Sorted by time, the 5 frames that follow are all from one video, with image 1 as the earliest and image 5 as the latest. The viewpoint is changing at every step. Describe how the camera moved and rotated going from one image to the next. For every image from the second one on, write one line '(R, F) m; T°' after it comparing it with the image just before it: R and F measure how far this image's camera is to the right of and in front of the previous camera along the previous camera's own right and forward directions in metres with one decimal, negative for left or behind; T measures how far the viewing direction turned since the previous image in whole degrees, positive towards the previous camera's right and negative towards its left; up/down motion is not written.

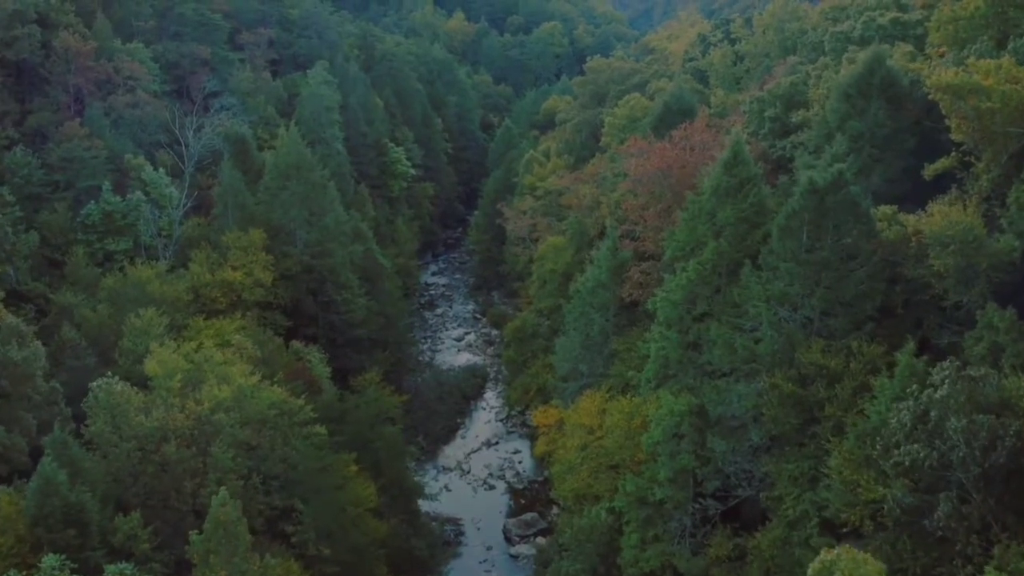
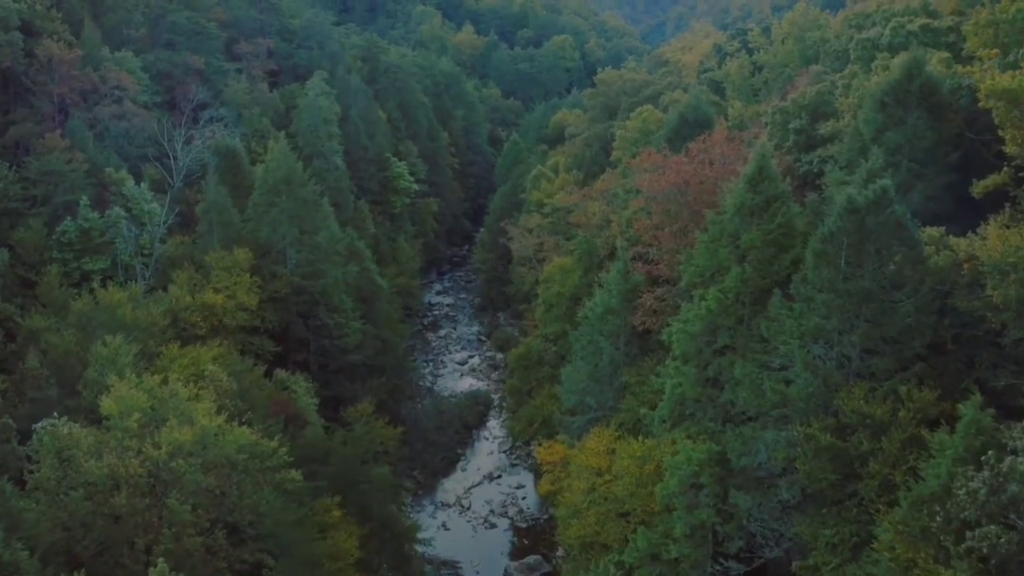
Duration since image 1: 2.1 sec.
(+0.4, +2.7) m; -1°
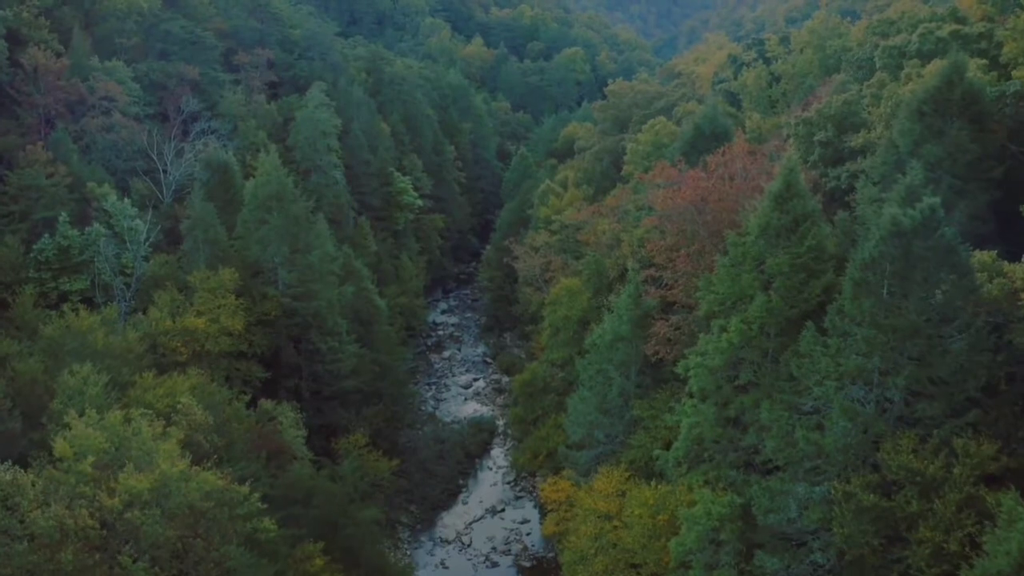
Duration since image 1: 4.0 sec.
(+0.3, +2.3) m; -1°
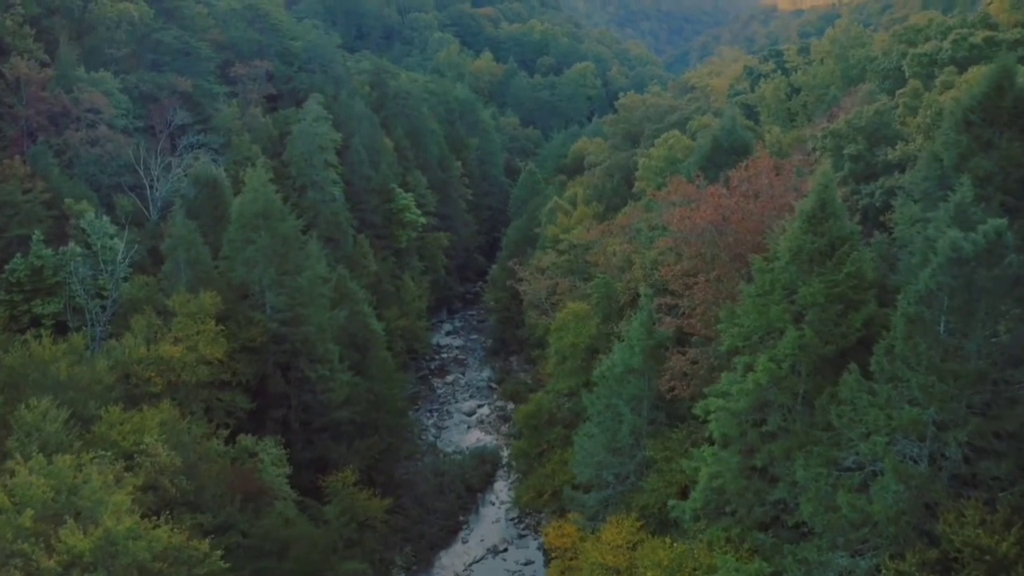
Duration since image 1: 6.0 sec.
(+0.3, +2.4) m; -1°
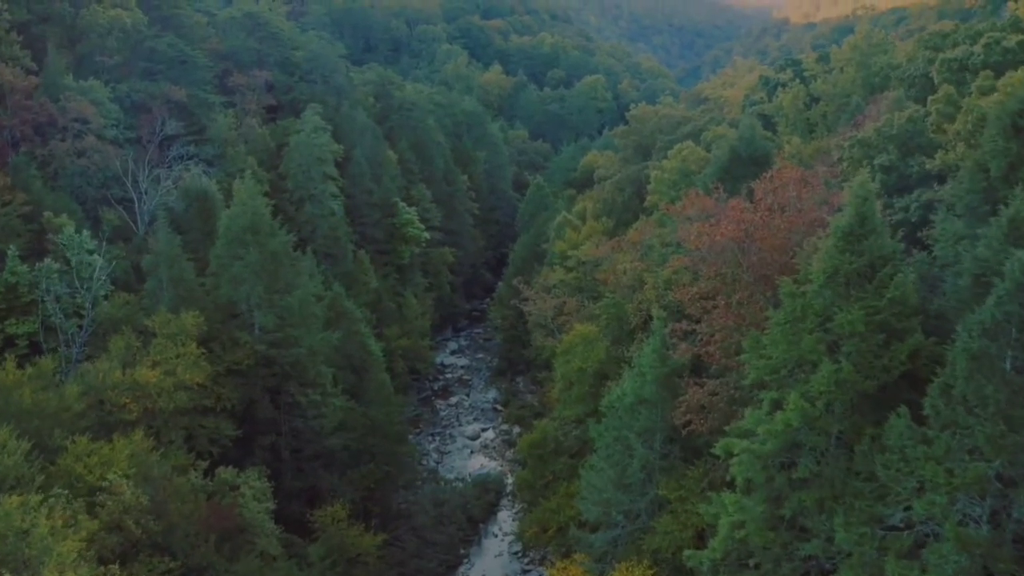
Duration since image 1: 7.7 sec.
(+0.3, +2.1) m; -1°
